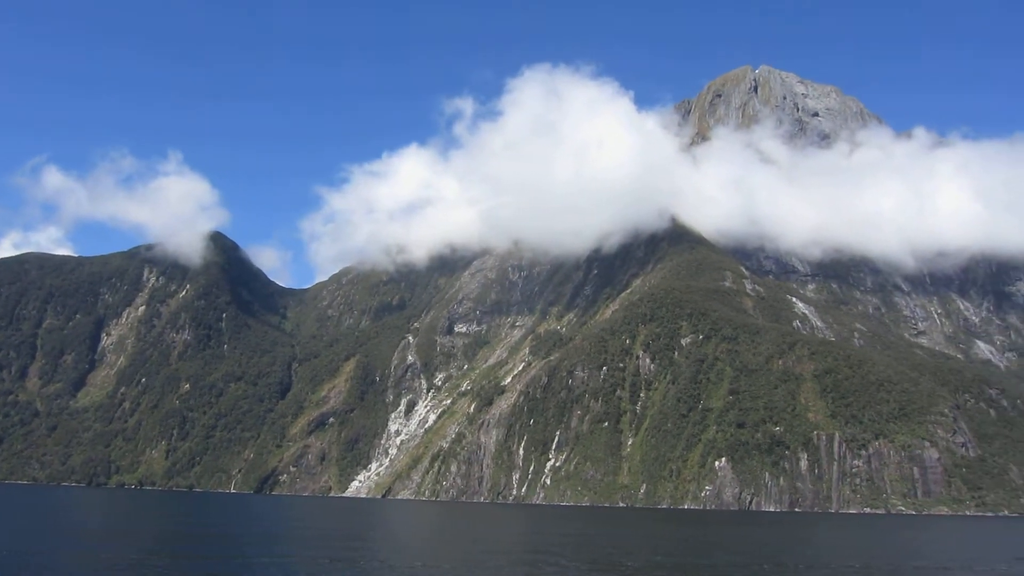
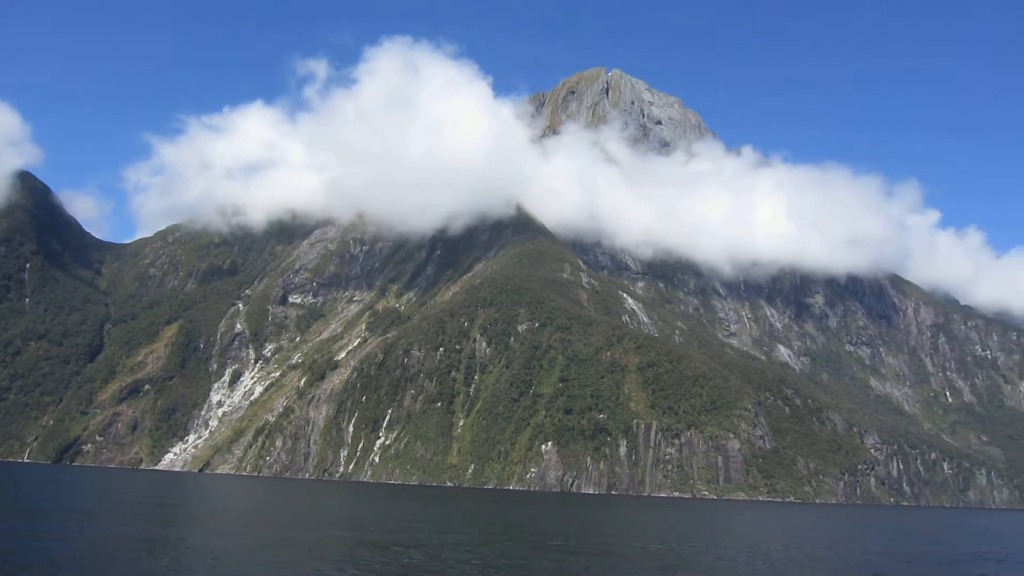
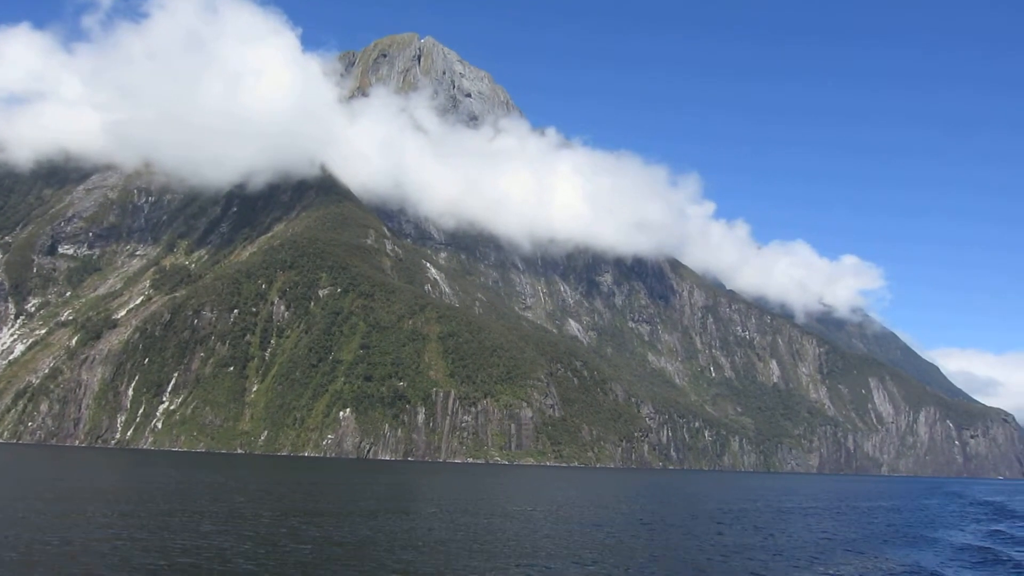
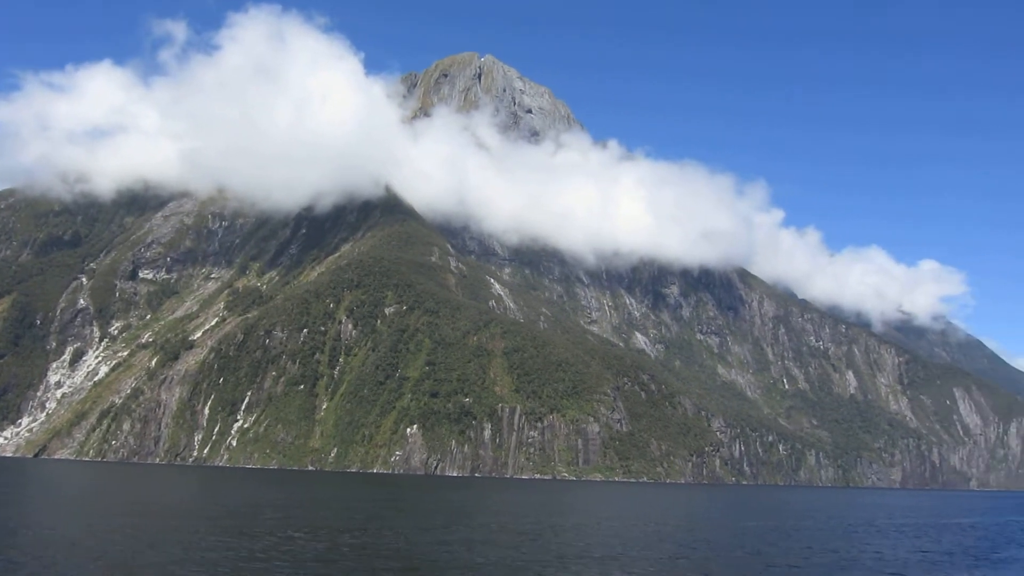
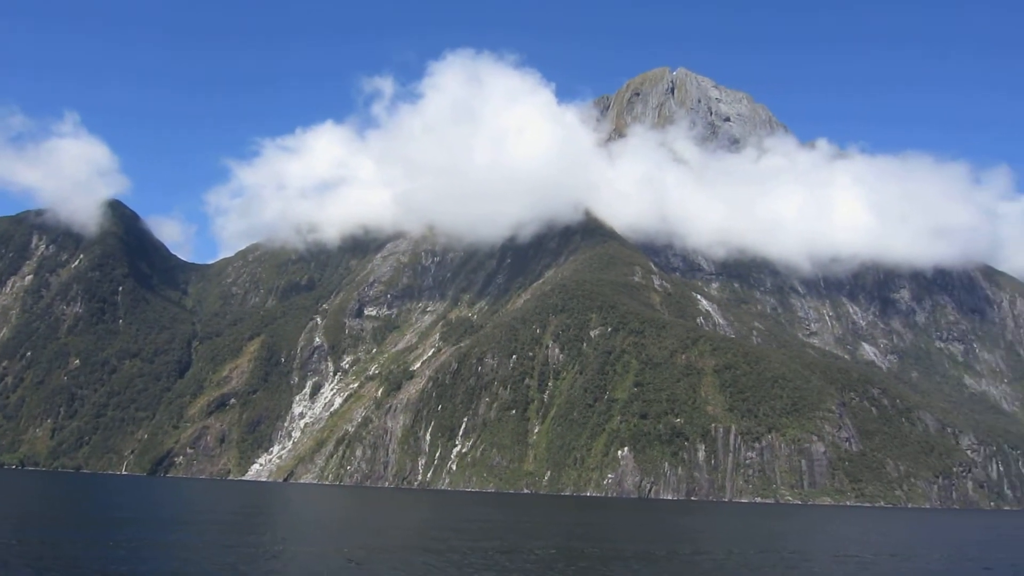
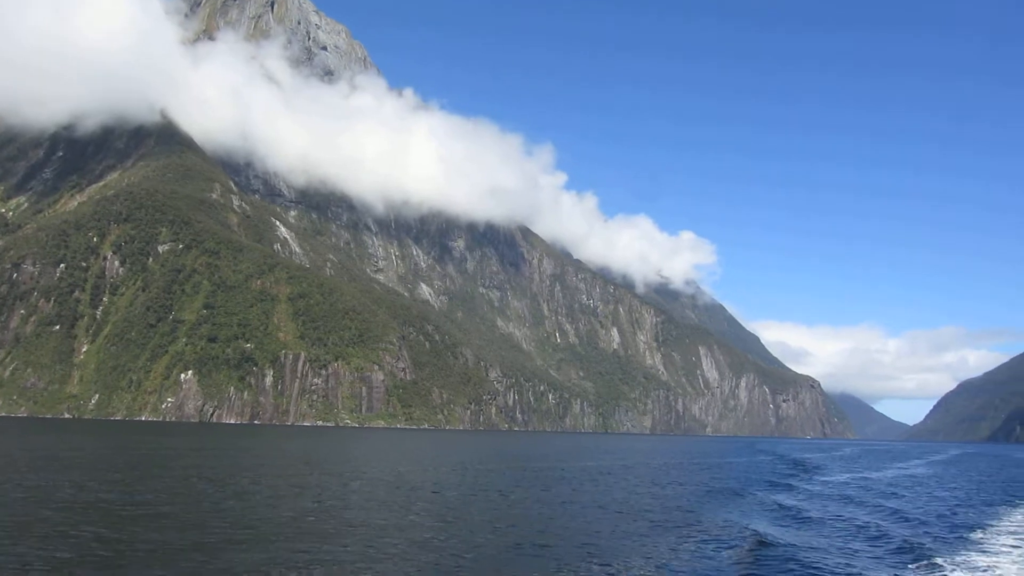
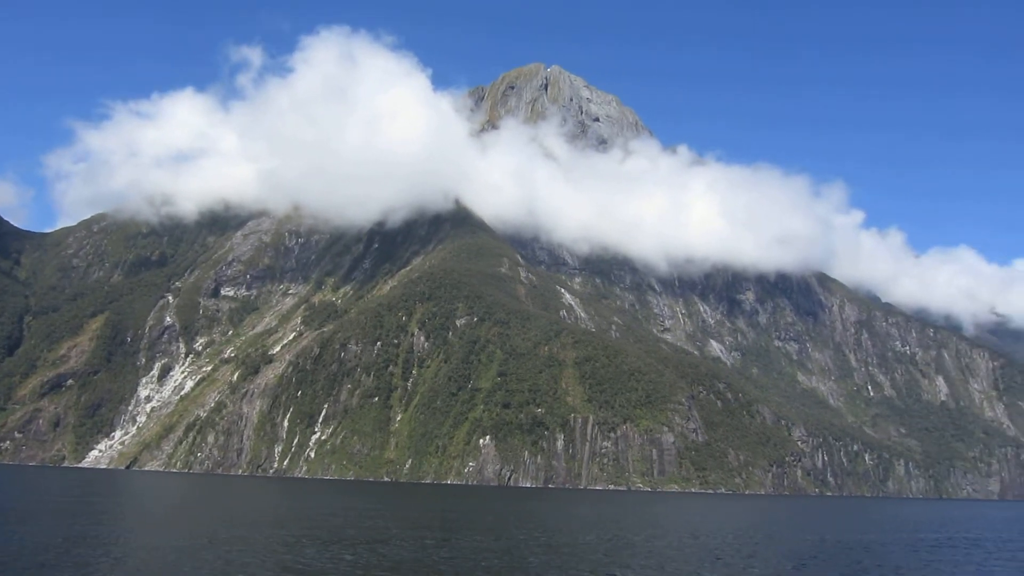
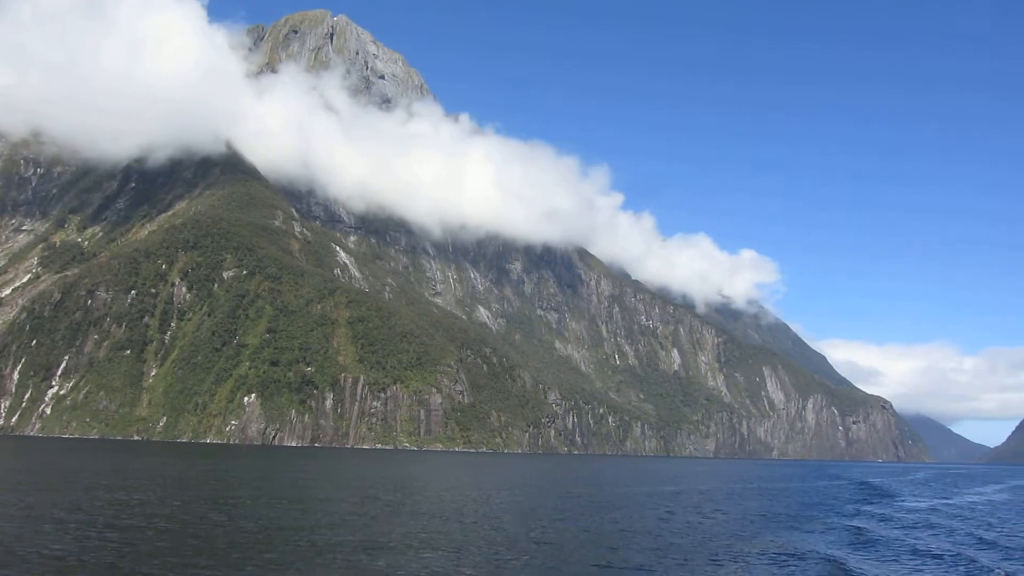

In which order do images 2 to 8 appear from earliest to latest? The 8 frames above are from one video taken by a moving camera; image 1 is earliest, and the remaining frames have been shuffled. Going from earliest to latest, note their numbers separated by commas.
5, 2, 7, 4, 3, 8, 6
